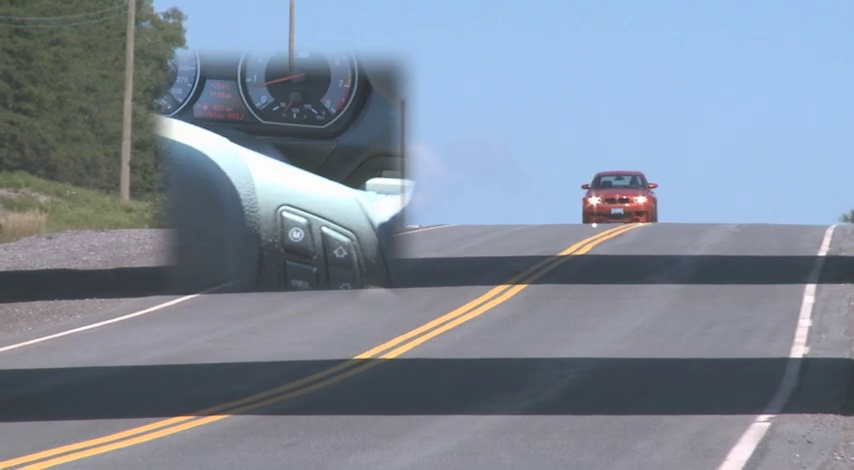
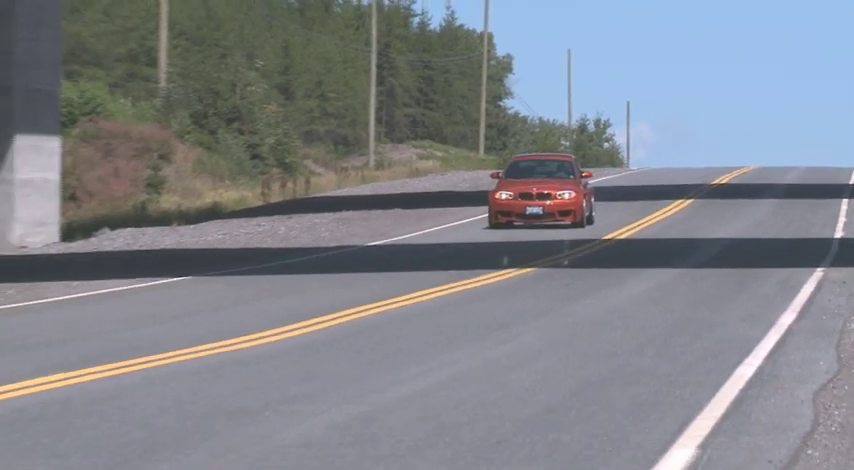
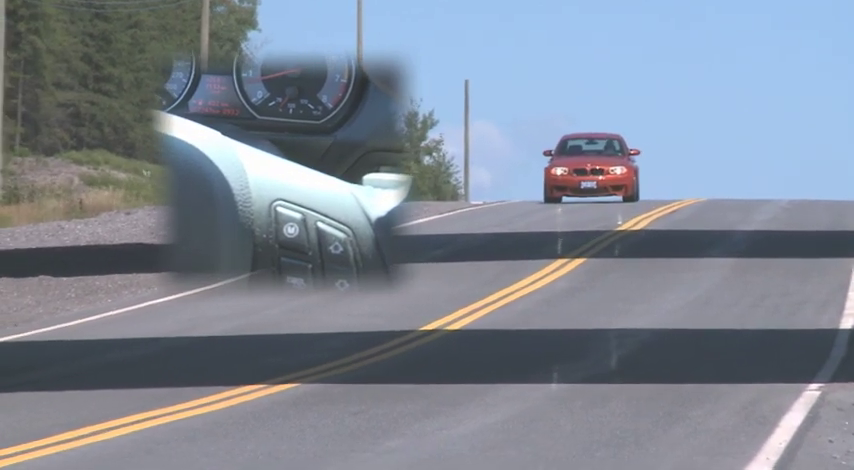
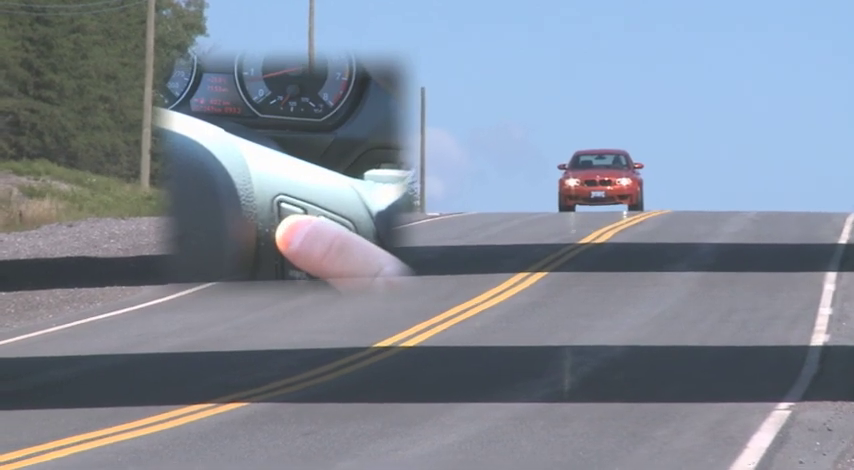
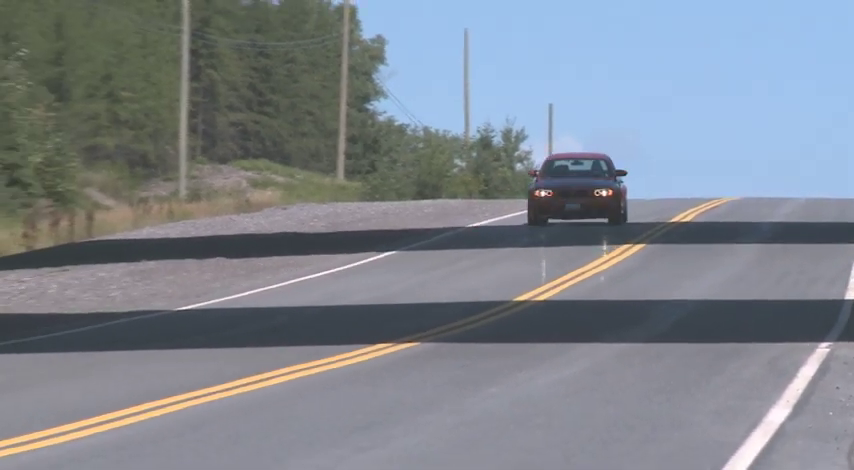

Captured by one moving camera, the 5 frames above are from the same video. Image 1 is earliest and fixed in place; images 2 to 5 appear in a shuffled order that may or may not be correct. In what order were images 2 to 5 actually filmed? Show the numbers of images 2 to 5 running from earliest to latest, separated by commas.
4, 3, 5, 2
